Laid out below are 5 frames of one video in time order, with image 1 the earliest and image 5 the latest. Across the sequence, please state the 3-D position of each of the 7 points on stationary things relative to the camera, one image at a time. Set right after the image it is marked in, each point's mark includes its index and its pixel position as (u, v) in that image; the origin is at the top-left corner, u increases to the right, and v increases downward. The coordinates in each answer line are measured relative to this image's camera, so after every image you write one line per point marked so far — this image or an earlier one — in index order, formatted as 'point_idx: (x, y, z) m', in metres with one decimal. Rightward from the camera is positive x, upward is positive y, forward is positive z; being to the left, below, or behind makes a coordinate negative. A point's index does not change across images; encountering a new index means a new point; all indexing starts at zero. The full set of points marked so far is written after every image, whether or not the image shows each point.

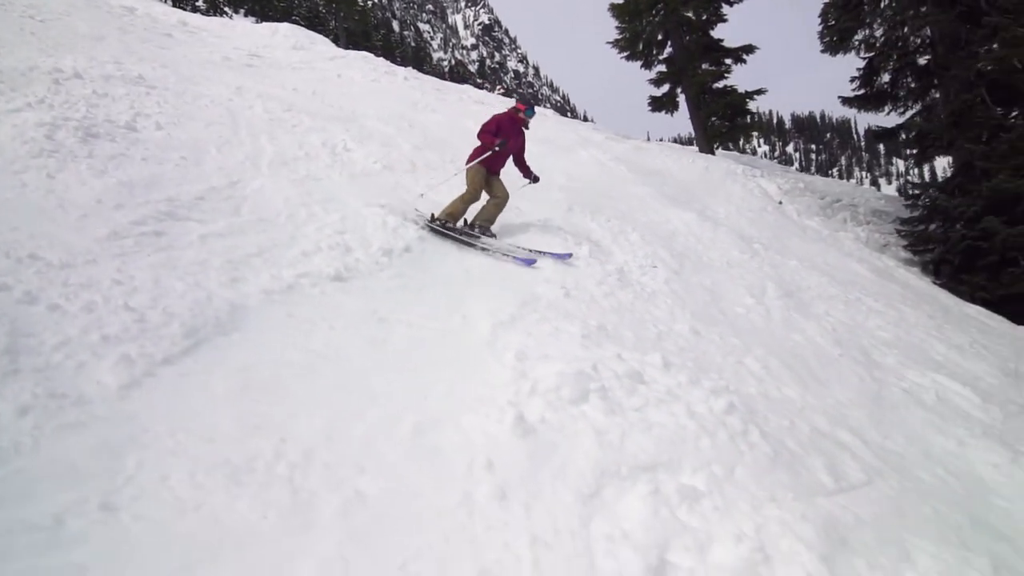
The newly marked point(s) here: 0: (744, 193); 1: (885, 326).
0: (+7.4, +3.0, +18.8) m
1: (+6.1, -0.6, +9.8) m
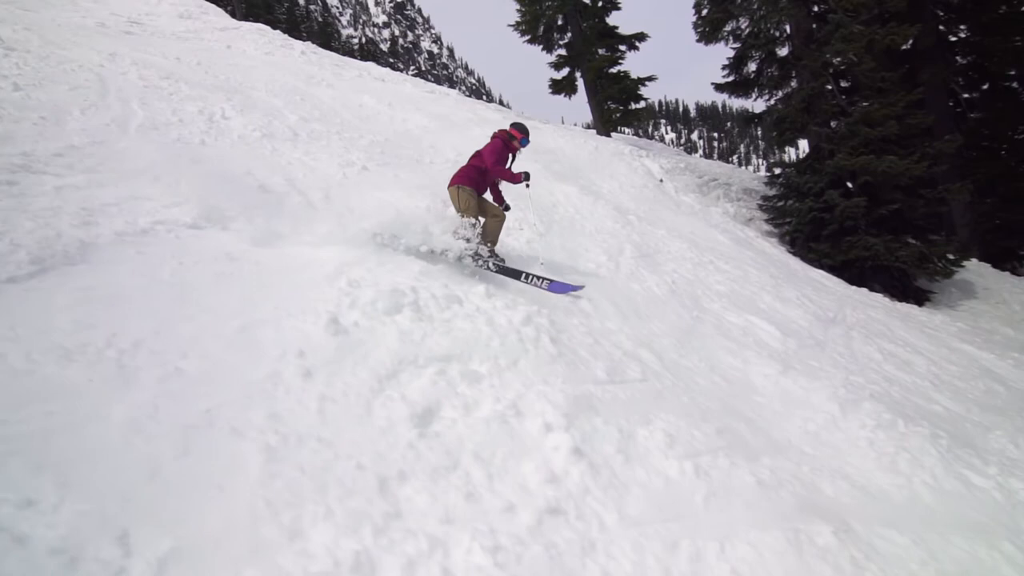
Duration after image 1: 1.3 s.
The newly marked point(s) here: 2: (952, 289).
0: (+4.0, +3.9, +20.1) m
1: (+4.0, +0.1, +11.2) m
2: (+12.1, -0.1, +15.9) m
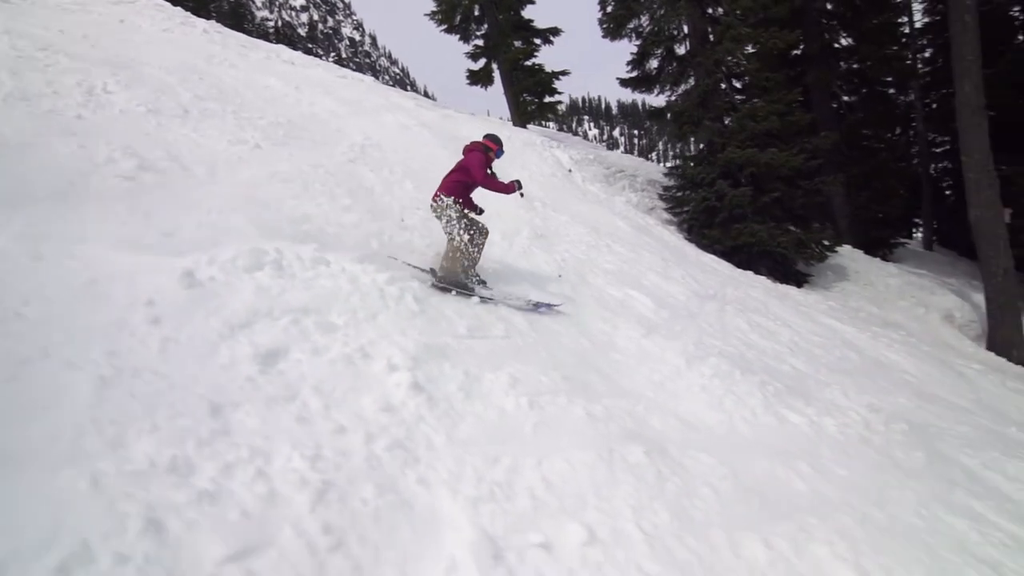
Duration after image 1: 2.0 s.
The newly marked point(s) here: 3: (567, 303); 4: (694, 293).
0: (+1.0, +4.4, +20.8) m
1: (+2.1, +0.5, +11.9) m
2: (+9.5, +0.4, +17.6) m
3: (+0.7, -0.2, +7.8) m
4: (+3.6, -0.1, +11.9) m
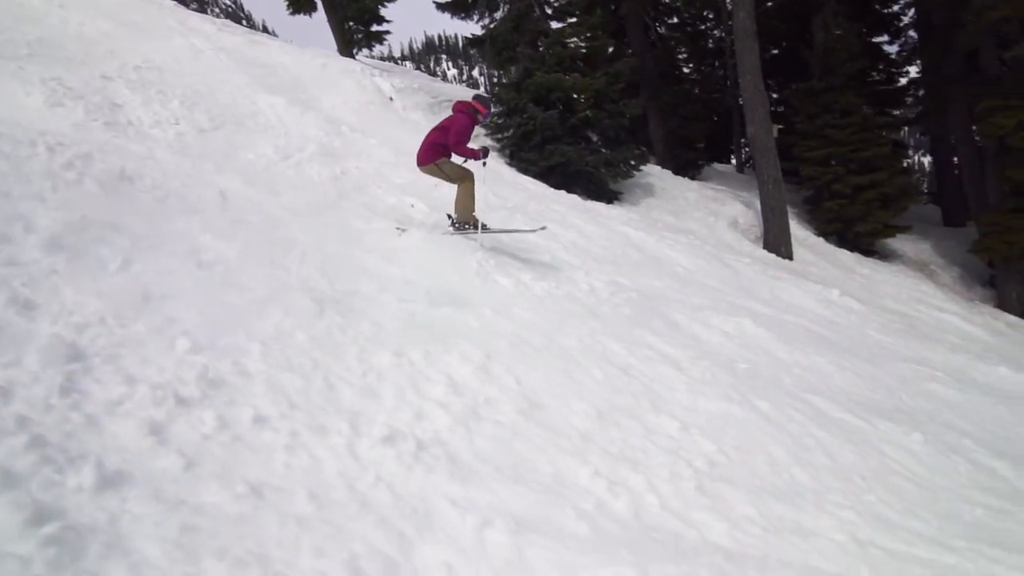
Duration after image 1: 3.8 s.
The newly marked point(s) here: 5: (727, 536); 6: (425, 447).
0: (-5.3, +6.8, +20.3) m
1: (-2.1, +2.3, +12.3) m
2: (+3.9, +3.2, +19.3) m
3: (-2.5, +1.1, +8.0) m
4: (-0.6, +1.8, +12.6) m
5: (+1.2, -1.4, +3.3) m
6: (-0.5, -0.8, +3.1) m
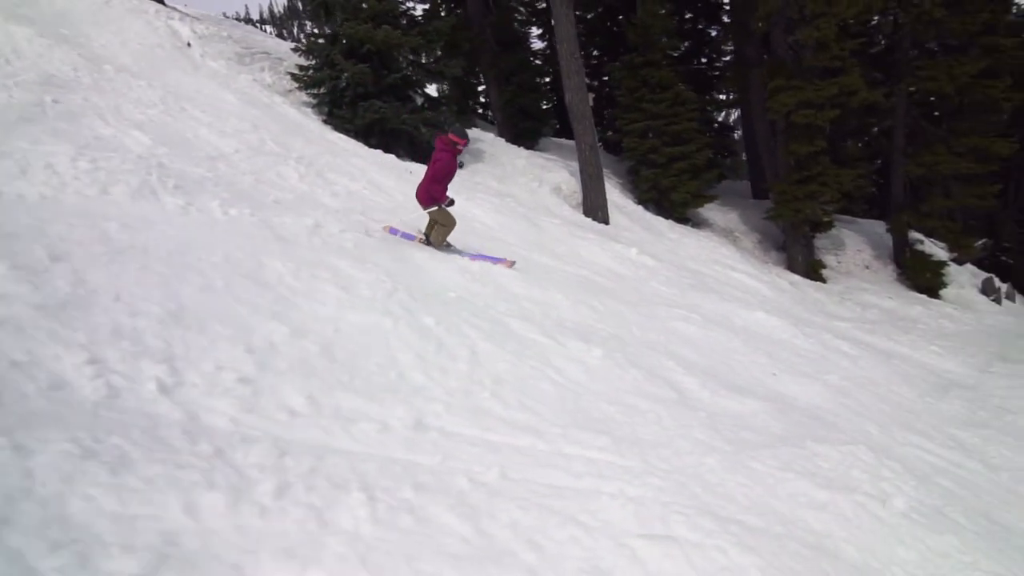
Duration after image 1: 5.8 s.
0: (-11.3, +7.9, +18.1) m
1: (-6.5, +3.2, +11.1) m
2: (-2.0, +4.4, +19.2) m
3: (-6.1, +1.9, +6.9) m
4: (-5.1, +2.7, +11.8) m
5: (-1.5, -0.7, +3.1) m
6: (-3.0, -0.2, +2.5) m
